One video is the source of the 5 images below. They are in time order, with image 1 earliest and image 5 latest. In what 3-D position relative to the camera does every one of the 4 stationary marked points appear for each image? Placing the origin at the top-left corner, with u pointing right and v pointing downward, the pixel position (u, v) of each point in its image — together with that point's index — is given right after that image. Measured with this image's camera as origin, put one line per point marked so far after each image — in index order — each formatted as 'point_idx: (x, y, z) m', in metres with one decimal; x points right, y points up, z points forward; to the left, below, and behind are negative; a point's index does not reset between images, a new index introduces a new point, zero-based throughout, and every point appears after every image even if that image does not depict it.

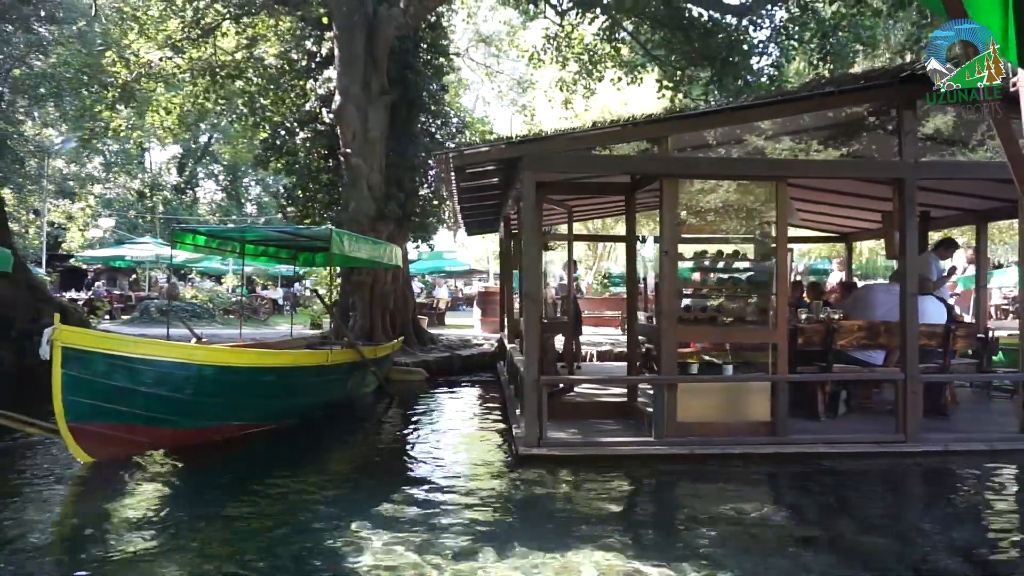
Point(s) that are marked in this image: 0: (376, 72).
0: (-2.2, +3.4, +13.3) m
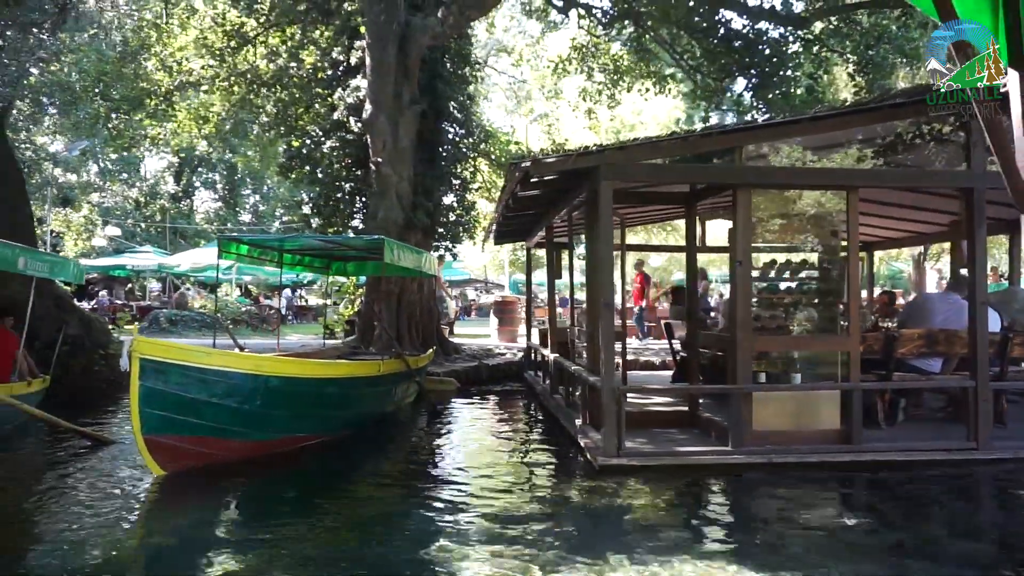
0: (-1.7, +3.3, +13.2) m
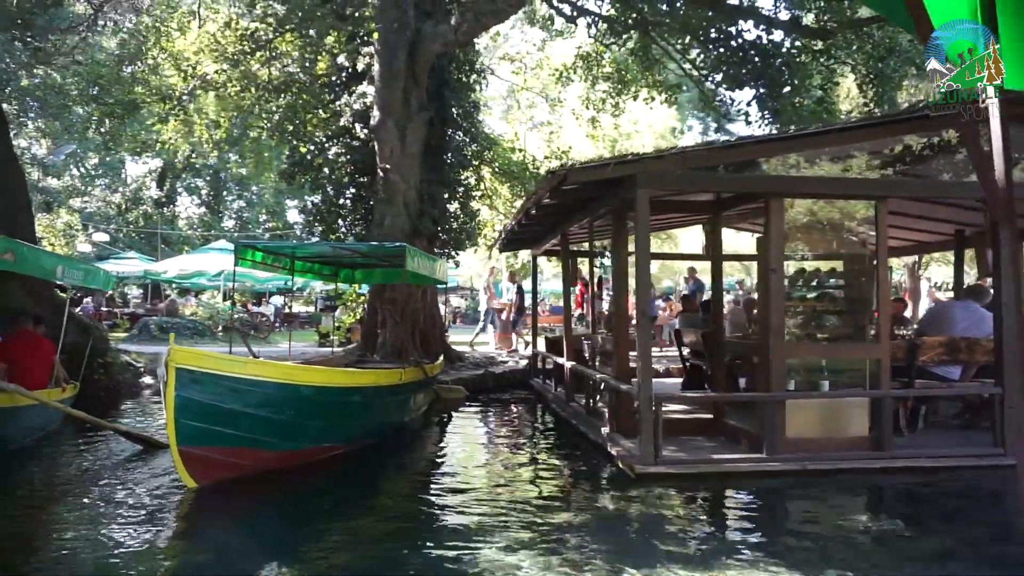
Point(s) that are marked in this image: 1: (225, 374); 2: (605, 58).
0: (-1.5, +3.2, +13.2) m
1: (-2.5, -0.7, +7.2) m
2: (+1.6, +4.0, +14.6) m
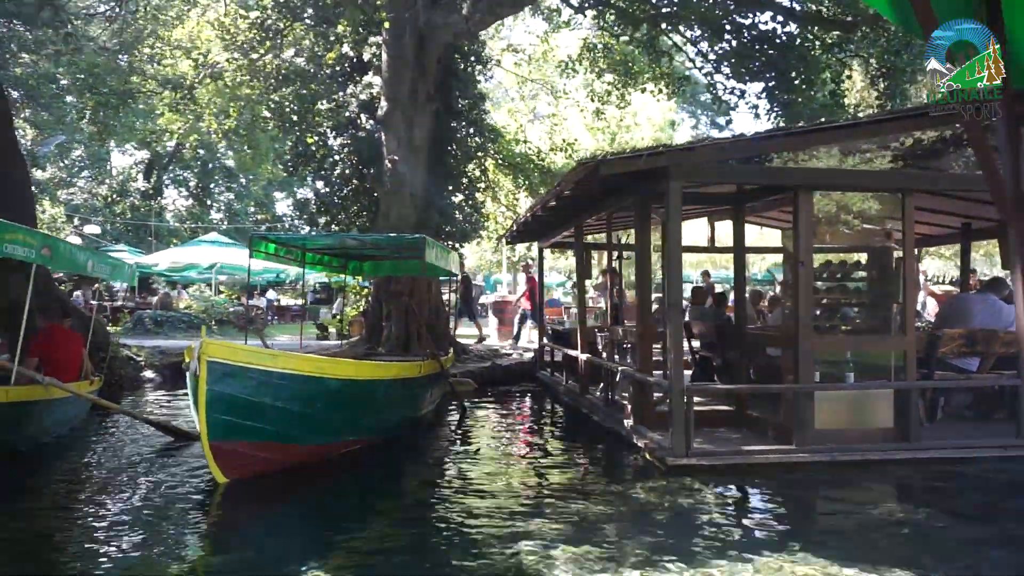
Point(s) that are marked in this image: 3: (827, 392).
0: (-1.4, +3.3, +13.1) m
1: (-2.2, -0.7, +7.1) m
2: (+1.7, +4.1, +14.5) m
3: (+3.0, -1.0, +8.0) m
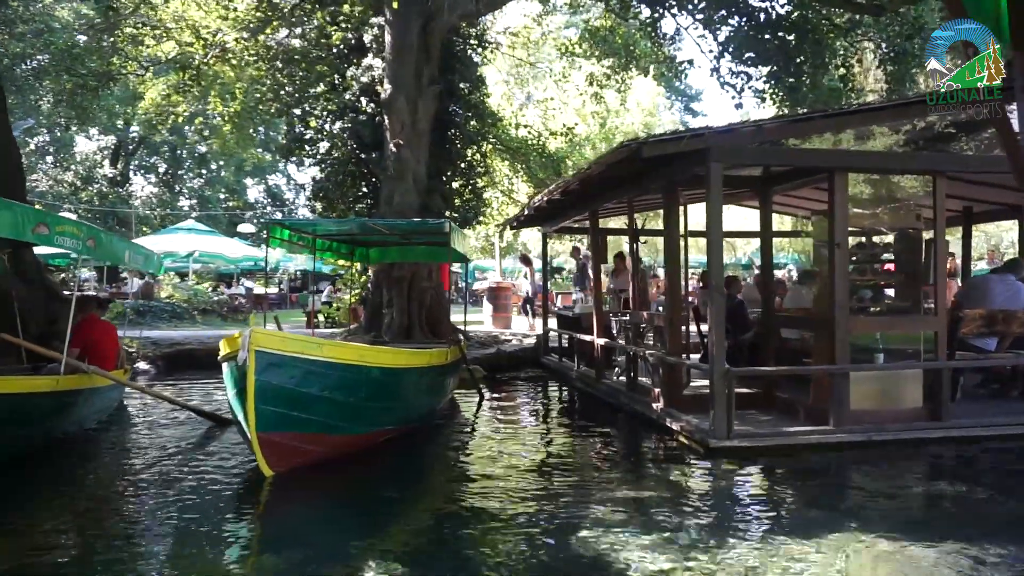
0: (-1.3, +3.5, +12.9) m
1: (-1.8, -0.5, +6.9) m
2: (+1.7, +4.4, +14.5) m
3: (+3.3, -0.8, +8.1) m
